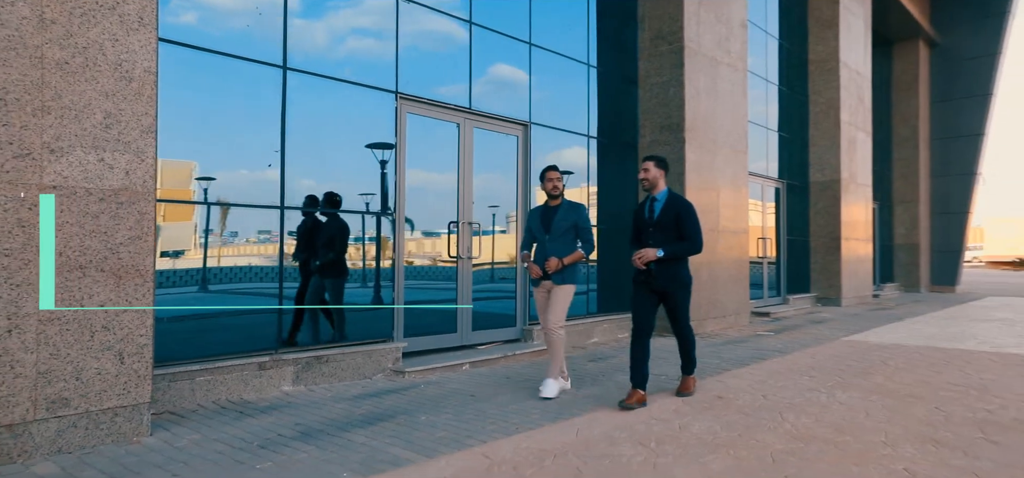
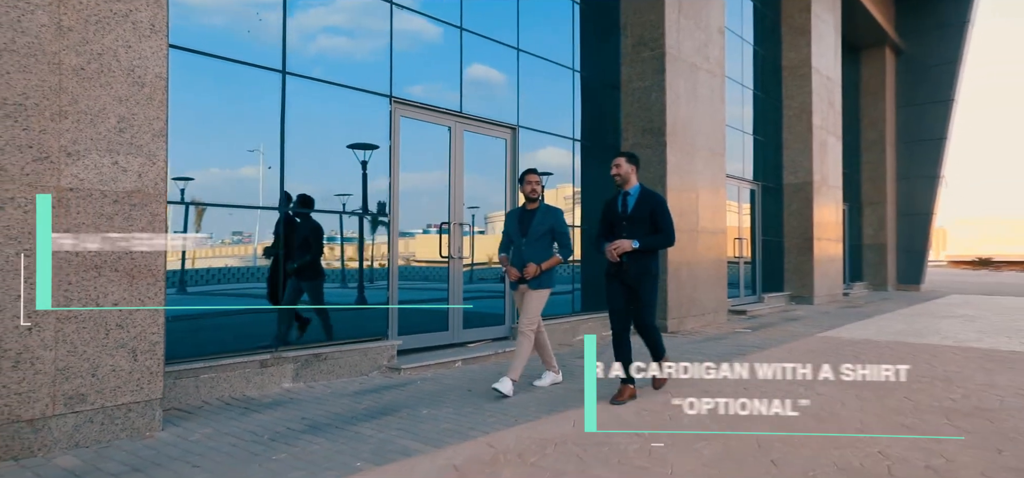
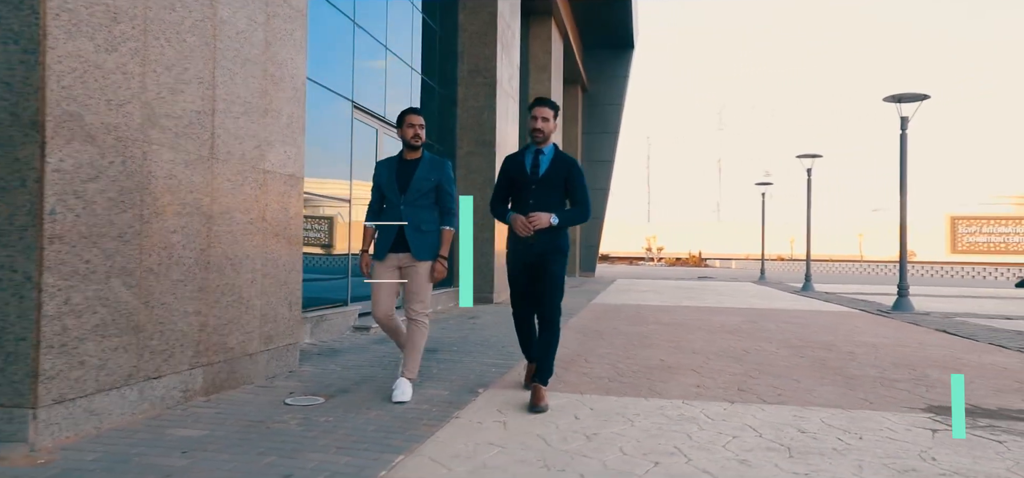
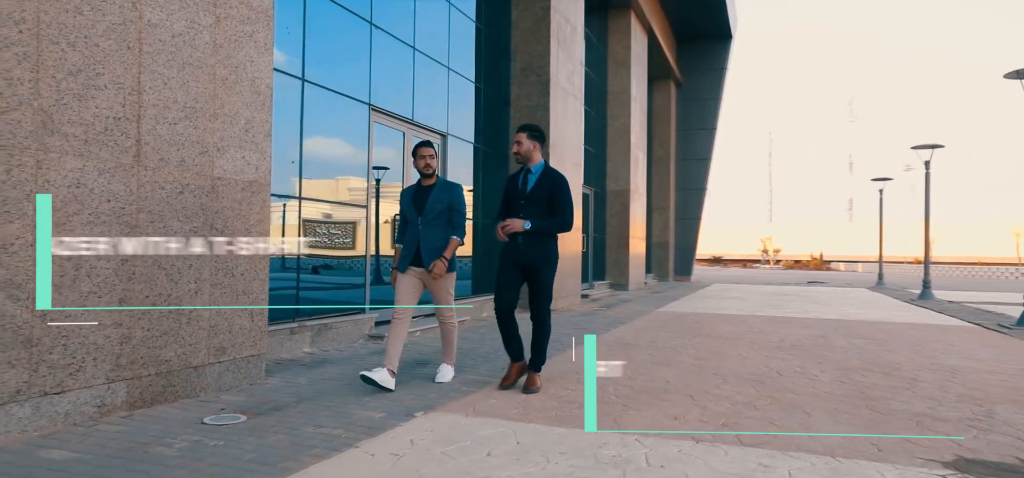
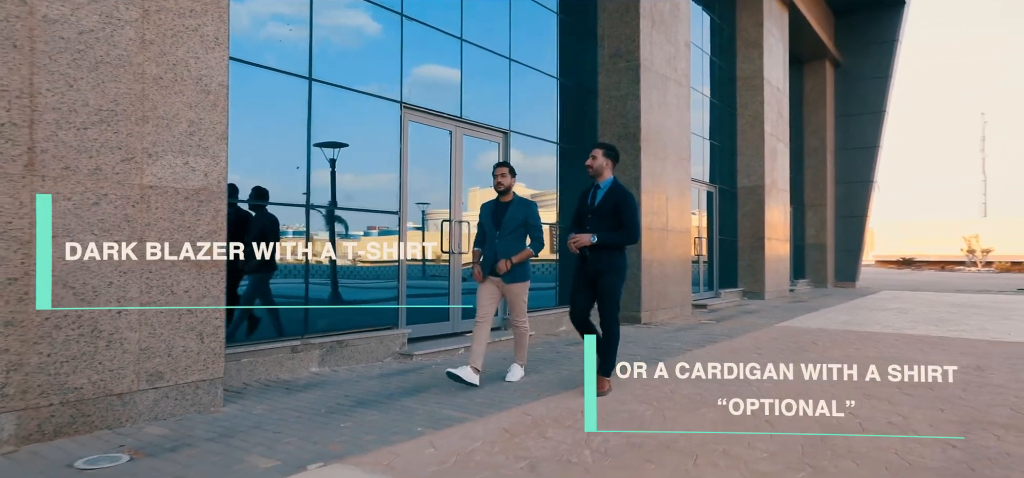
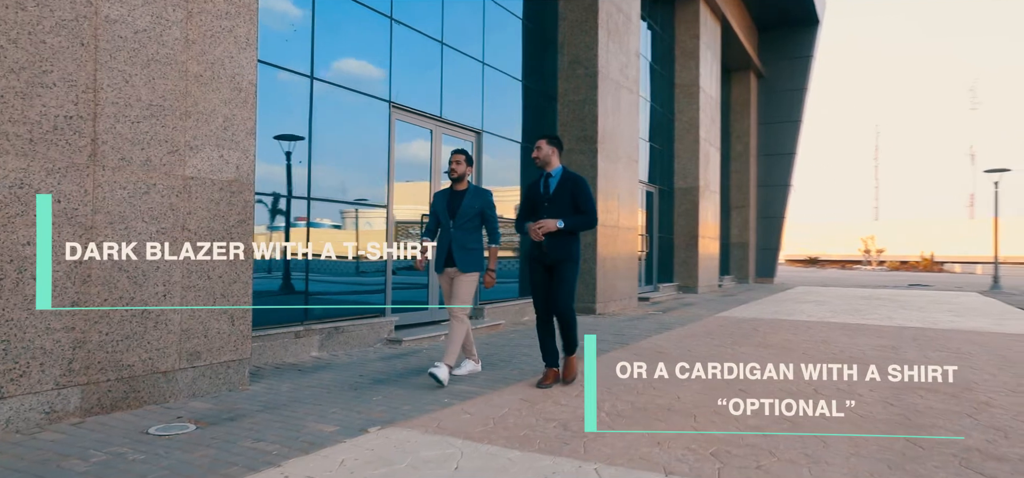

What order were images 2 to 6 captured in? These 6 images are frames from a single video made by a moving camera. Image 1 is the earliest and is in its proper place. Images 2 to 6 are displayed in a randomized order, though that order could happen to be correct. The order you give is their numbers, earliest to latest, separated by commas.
2, 5, 6, 4, 3
